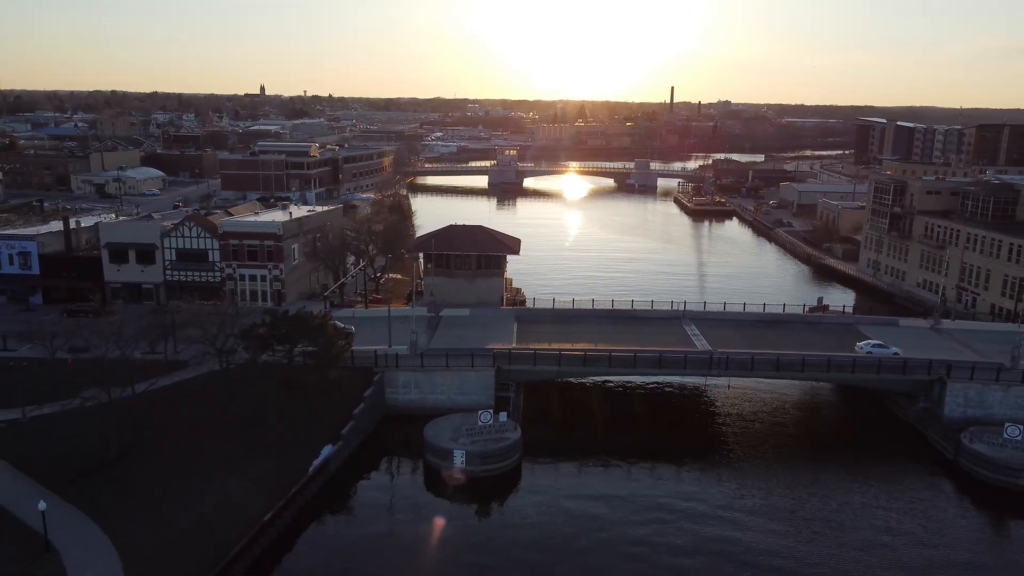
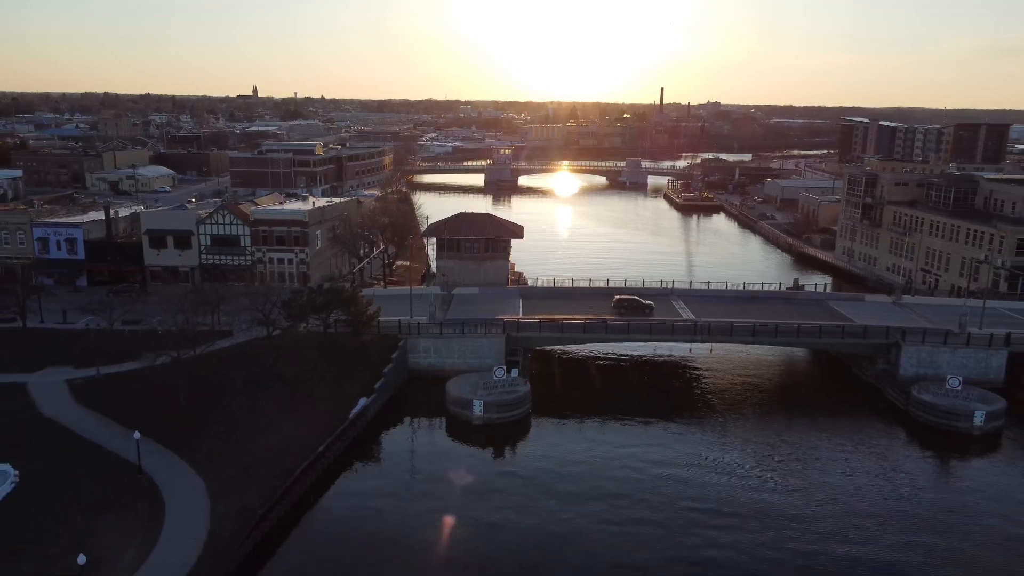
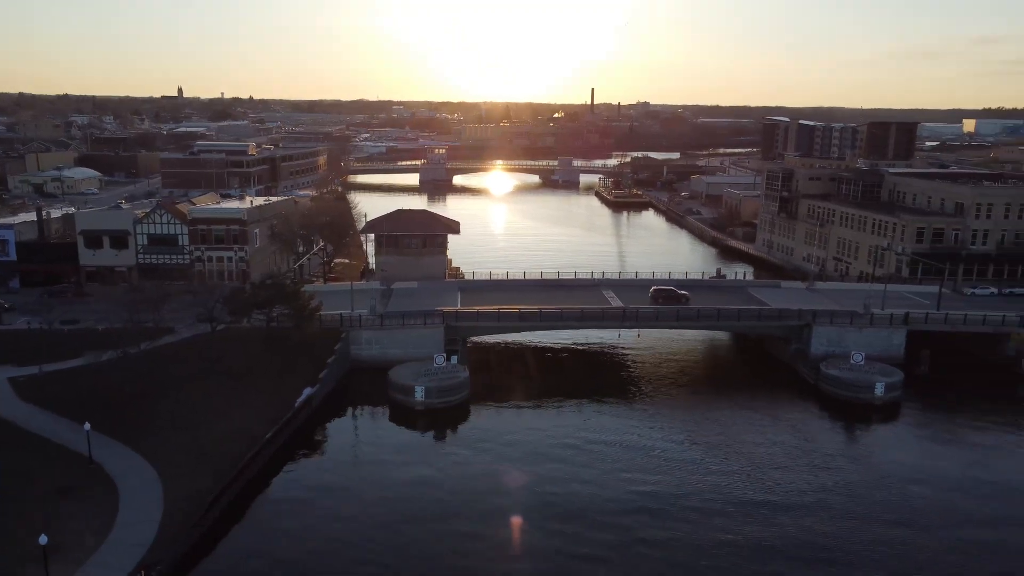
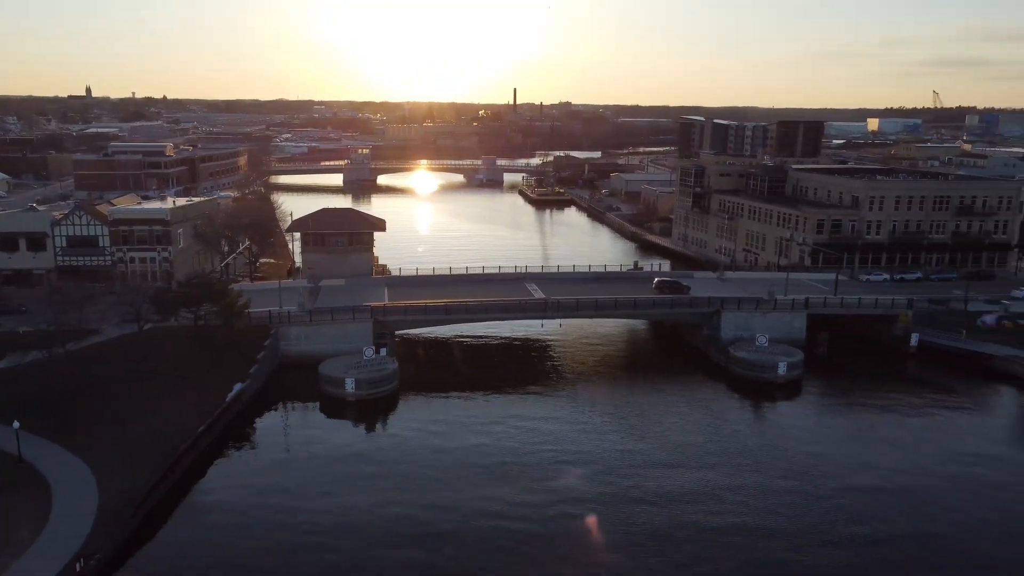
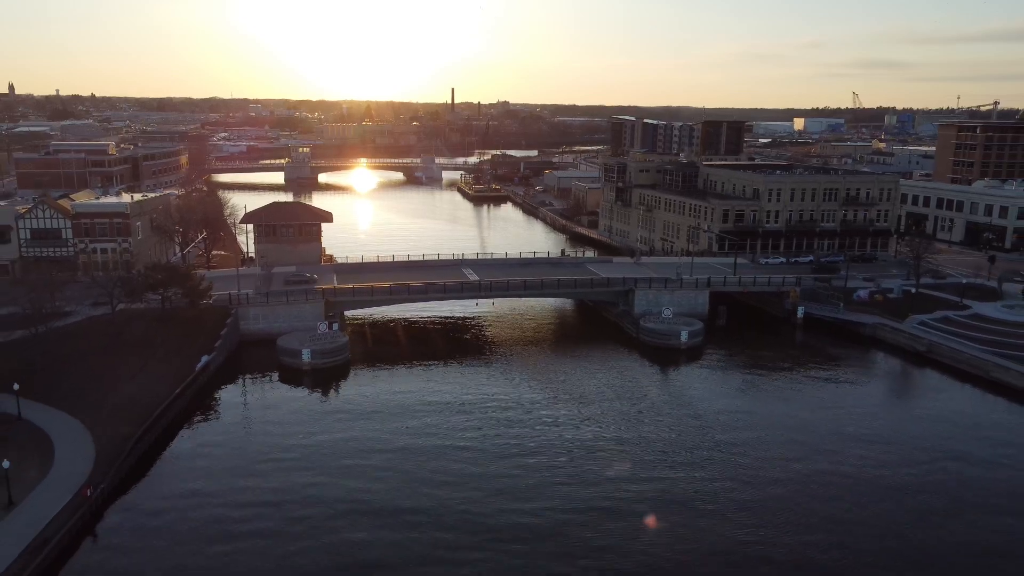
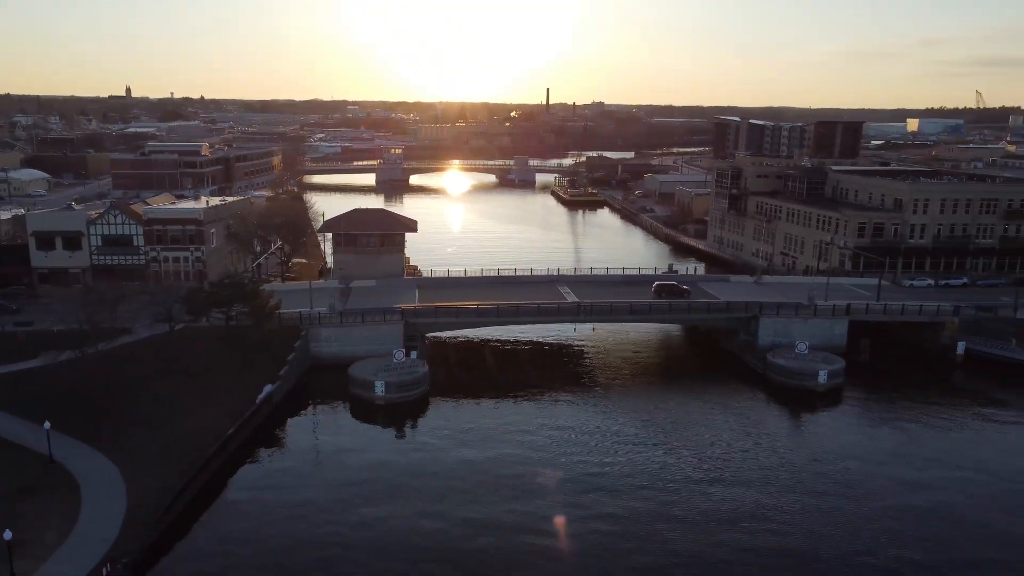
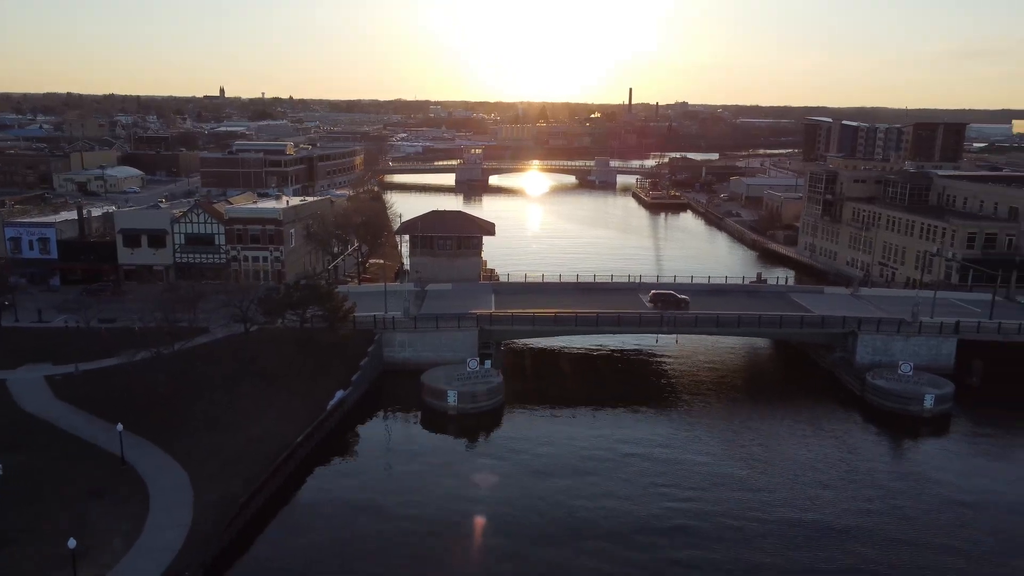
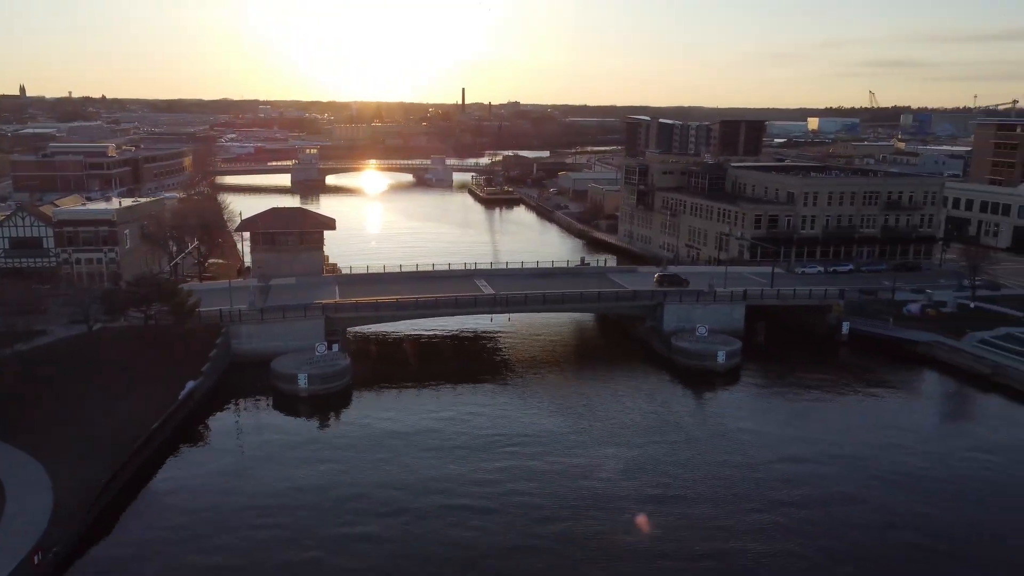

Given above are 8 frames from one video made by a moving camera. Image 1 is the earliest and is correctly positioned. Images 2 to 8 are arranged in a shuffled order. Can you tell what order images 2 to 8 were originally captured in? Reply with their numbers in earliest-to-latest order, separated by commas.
2, 7, 3, 6, 4, 8, 5
